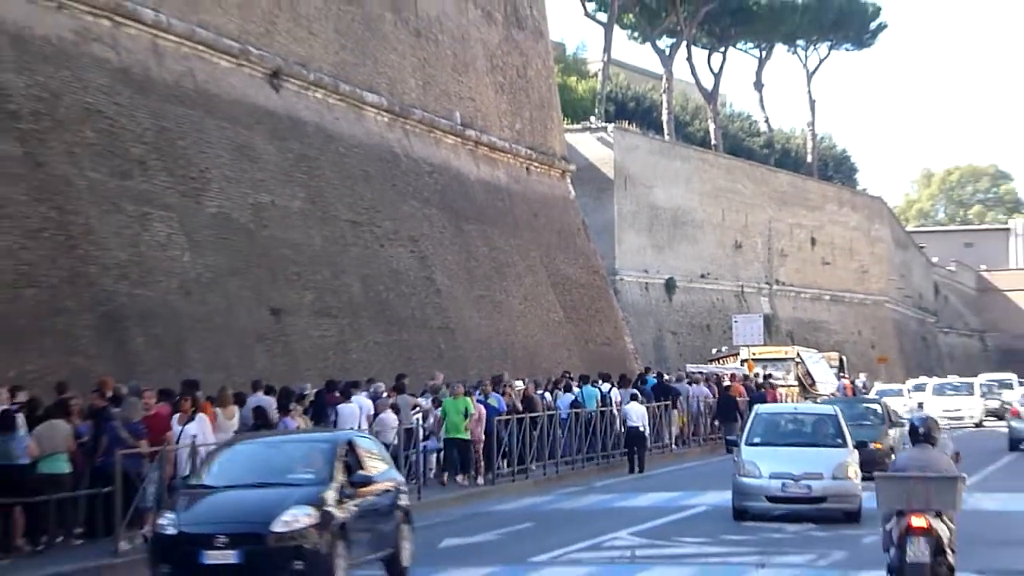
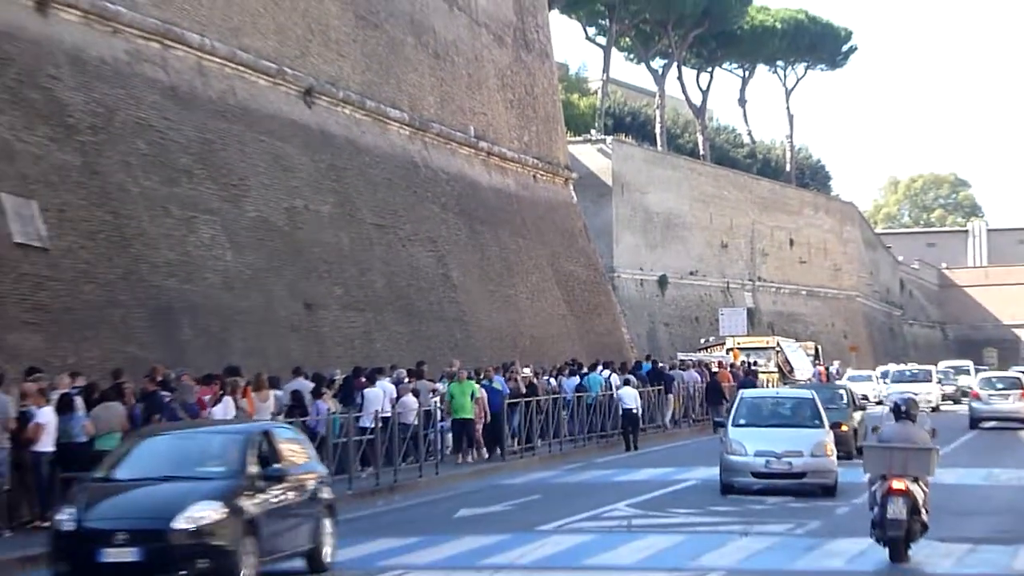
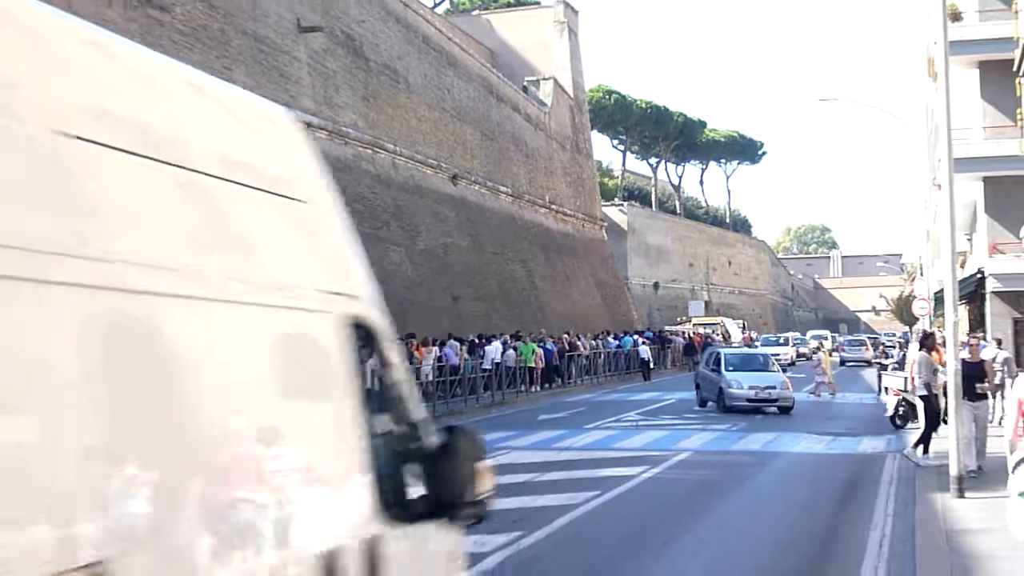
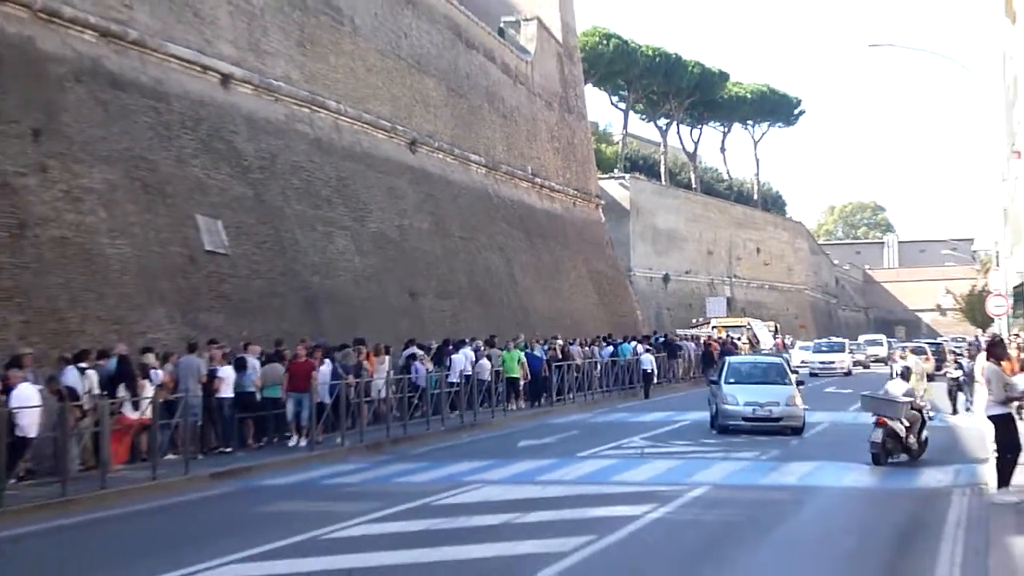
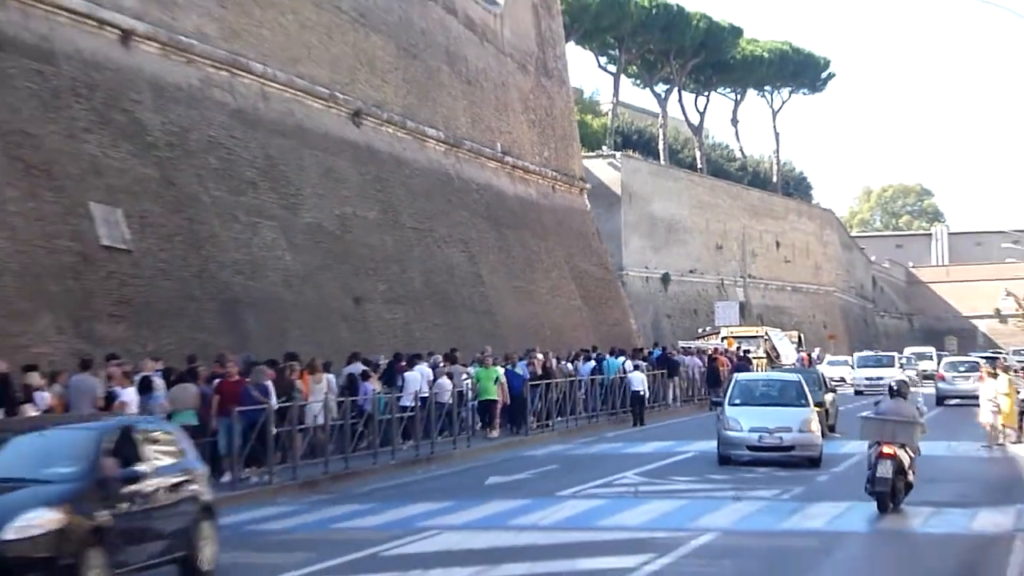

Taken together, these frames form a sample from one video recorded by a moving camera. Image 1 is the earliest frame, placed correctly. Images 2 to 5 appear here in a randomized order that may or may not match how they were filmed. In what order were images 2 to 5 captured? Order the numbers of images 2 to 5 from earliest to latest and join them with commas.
2, 5, 4, 3
